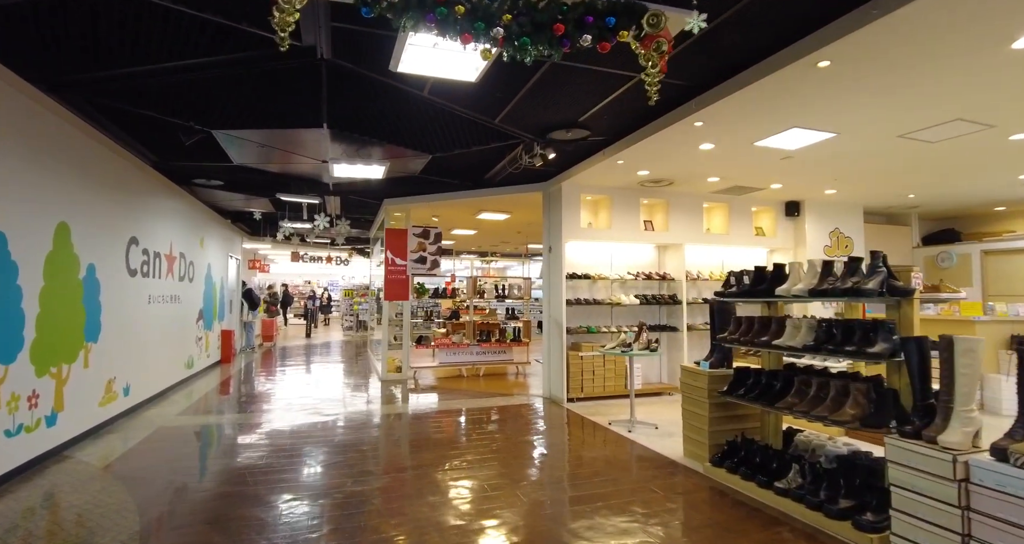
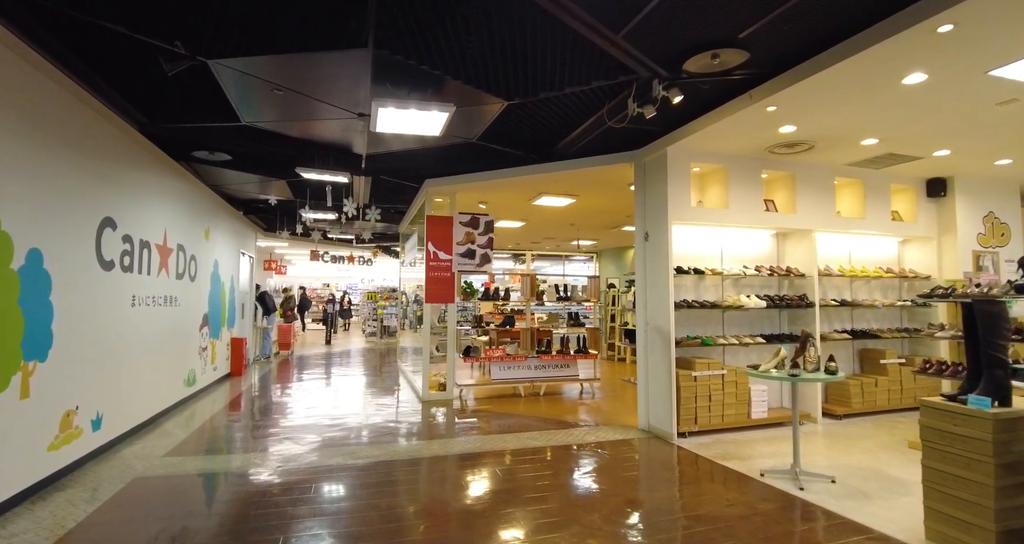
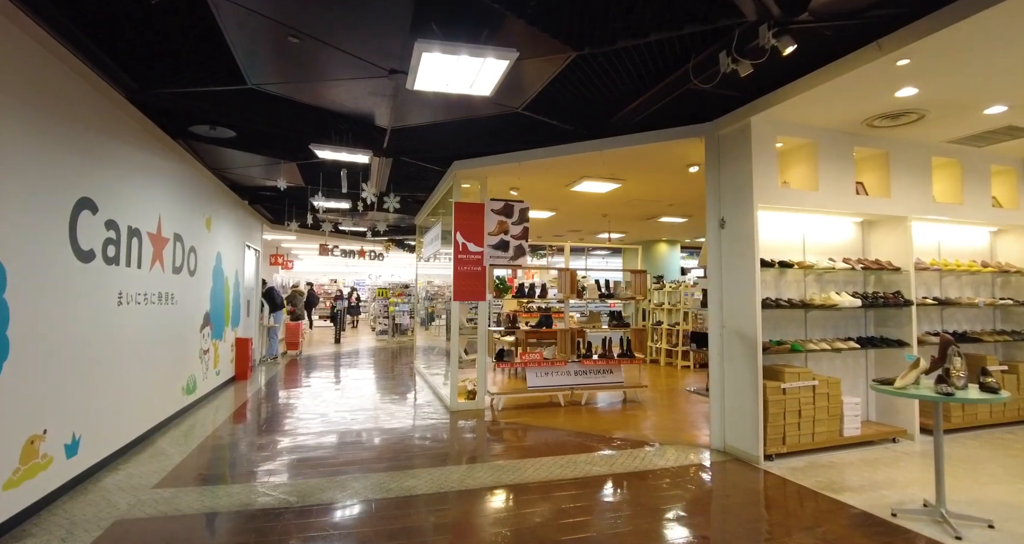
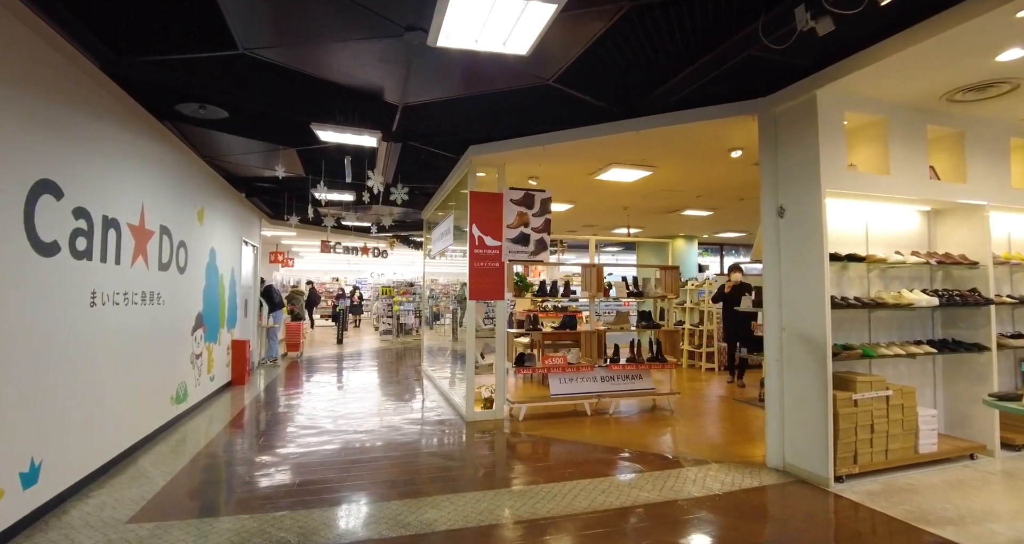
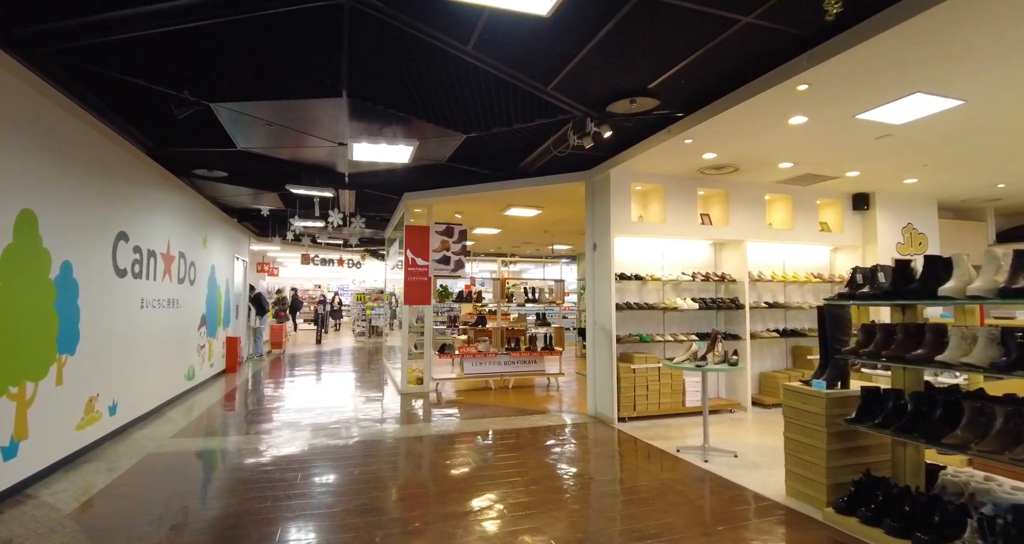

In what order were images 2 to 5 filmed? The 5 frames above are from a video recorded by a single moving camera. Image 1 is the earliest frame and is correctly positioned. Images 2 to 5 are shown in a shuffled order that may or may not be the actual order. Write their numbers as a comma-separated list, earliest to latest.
5, 2, 3, 4
